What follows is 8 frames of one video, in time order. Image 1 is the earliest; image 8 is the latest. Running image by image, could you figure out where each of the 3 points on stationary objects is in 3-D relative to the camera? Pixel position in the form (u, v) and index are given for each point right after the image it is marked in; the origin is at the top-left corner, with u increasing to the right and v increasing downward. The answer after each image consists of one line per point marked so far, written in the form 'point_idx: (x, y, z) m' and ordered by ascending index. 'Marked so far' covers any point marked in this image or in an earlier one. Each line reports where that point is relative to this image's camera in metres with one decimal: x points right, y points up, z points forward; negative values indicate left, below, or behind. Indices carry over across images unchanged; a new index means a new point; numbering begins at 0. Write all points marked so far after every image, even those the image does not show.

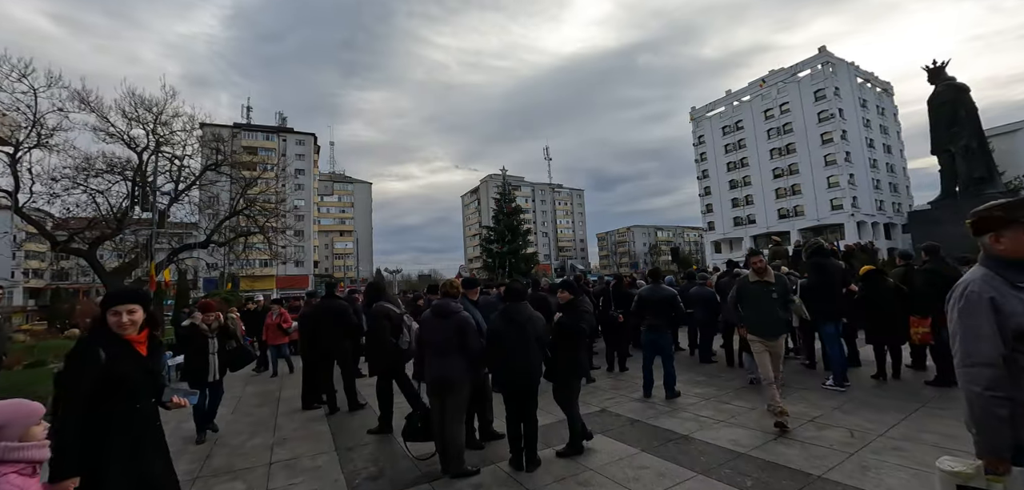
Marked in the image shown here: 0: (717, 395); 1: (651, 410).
0: (+3.1, -2.2, +6.6) m
1: (+1.9, -2.2, +6.0) m
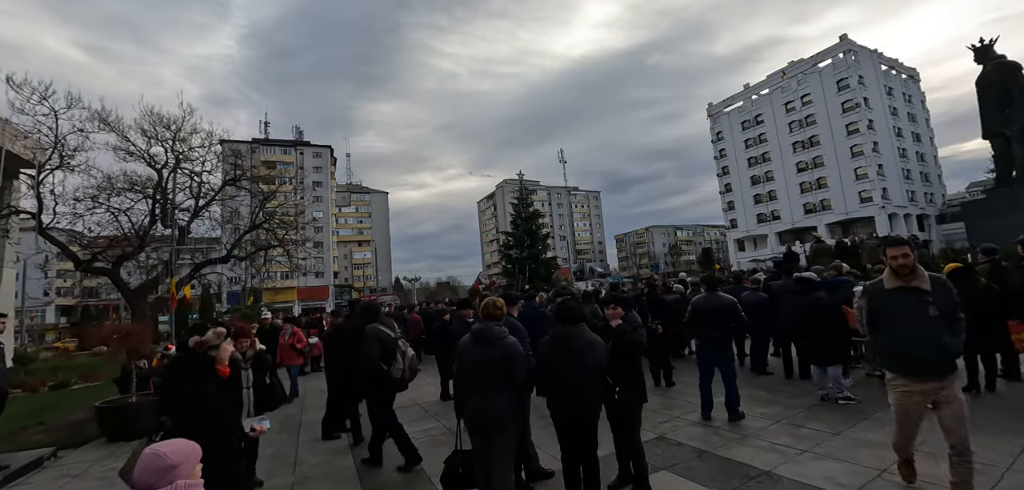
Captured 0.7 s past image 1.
0: (+3.6, -2.2, +5.9) m
1: (+2.4, -2.3, +5.3) m
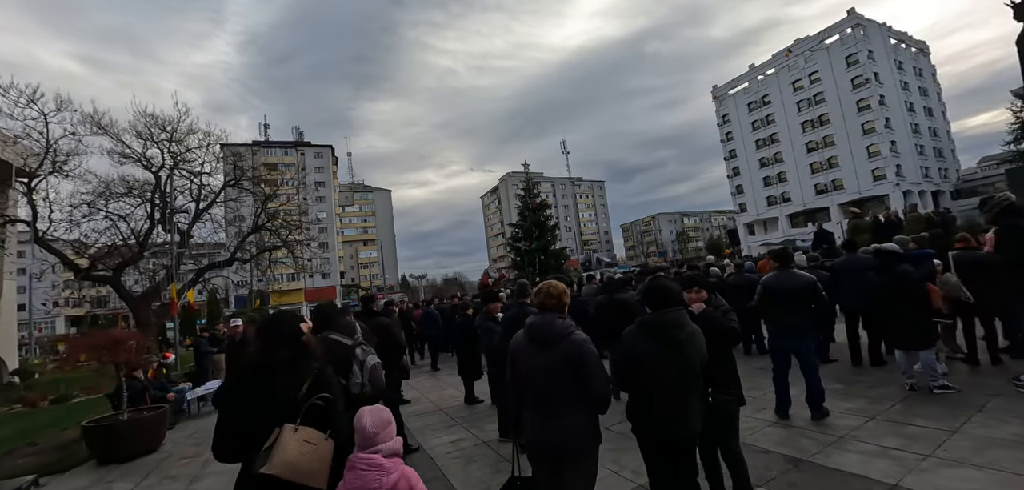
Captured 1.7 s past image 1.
0: (+4.1, -1.8, +5.0) m
1: (+2.9, -1.9, +4.4) m
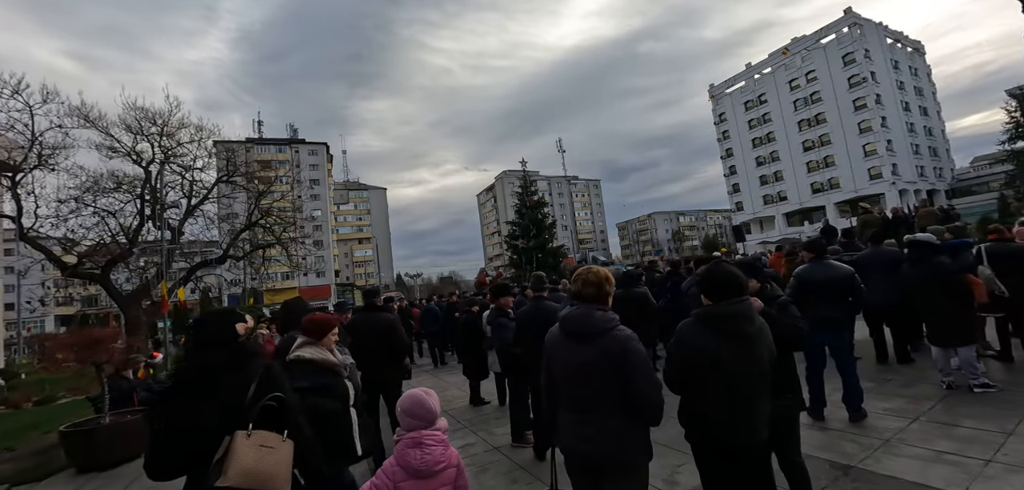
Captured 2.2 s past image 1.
0: (+4.3, -1.7, +4.6) m
1: (+3.1, -1.8, +4.1) m
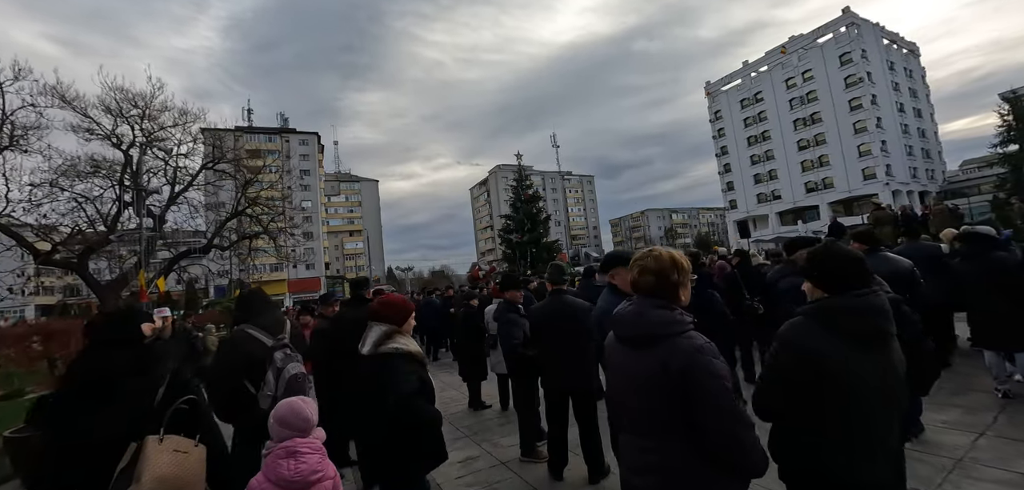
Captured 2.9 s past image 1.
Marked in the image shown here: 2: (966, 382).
0: (+4.4, -1.7, +4.1) m
1: (+3.2, -1.8, +3.5) m
2: (+5.4, -1.6, +5.3) m
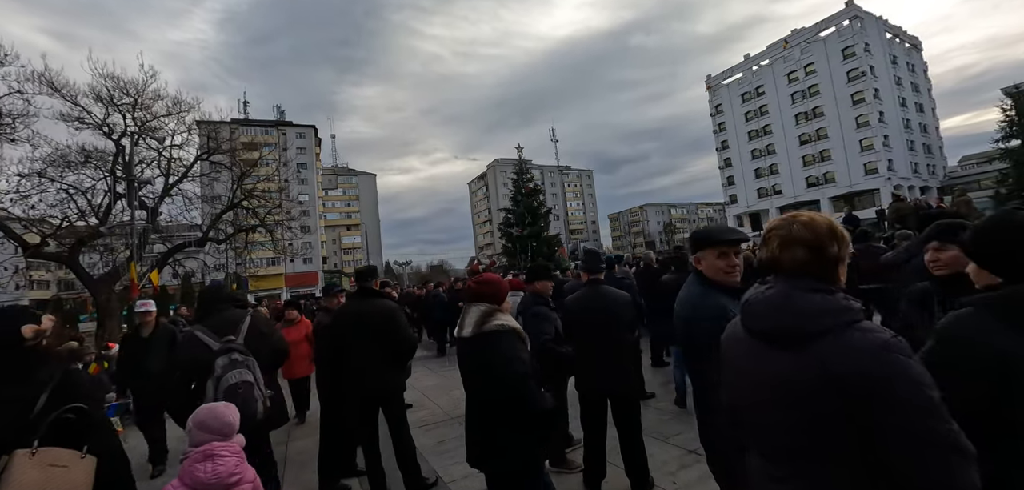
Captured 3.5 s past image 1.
0: (+4.6, -1.6, +3.7) m
1: (+3.4, -1.7, +3.1) m
2: (+5.6, -1.5, +4.9) m
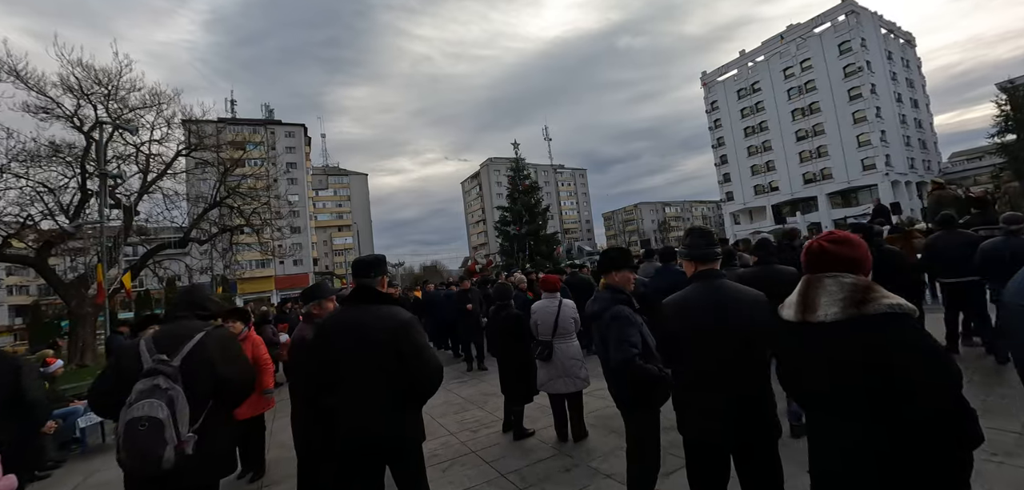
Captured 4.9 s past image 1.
0: (+5.0, -1.4, +2.6) m
1: (+3.8, -1.5, +2.0) m
2: (+6.0, -1.3, +3.8) m
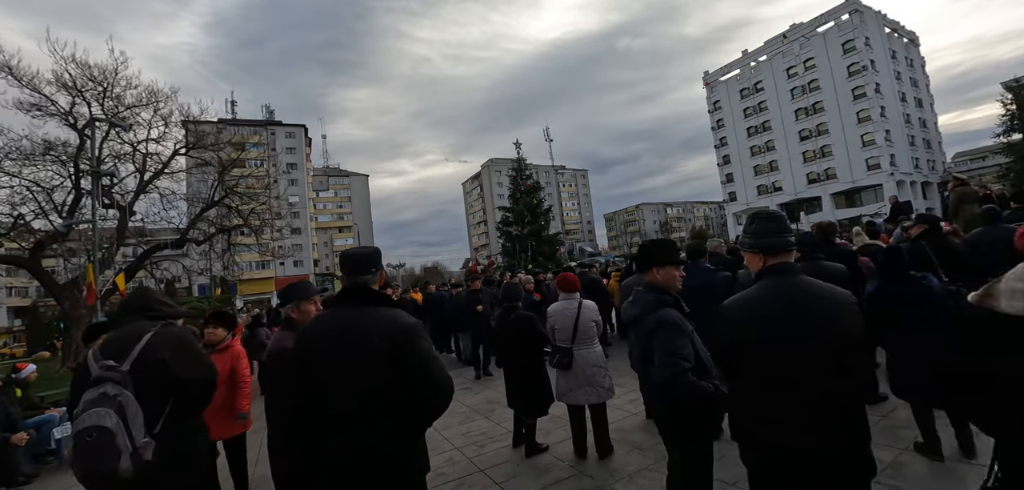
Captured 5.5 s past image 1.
0: (+5.1, -1.3, +2.2) m
1: (+3.9, -1.4, +1.5) m
2: (+6.1, -1.3, +3.3) m
